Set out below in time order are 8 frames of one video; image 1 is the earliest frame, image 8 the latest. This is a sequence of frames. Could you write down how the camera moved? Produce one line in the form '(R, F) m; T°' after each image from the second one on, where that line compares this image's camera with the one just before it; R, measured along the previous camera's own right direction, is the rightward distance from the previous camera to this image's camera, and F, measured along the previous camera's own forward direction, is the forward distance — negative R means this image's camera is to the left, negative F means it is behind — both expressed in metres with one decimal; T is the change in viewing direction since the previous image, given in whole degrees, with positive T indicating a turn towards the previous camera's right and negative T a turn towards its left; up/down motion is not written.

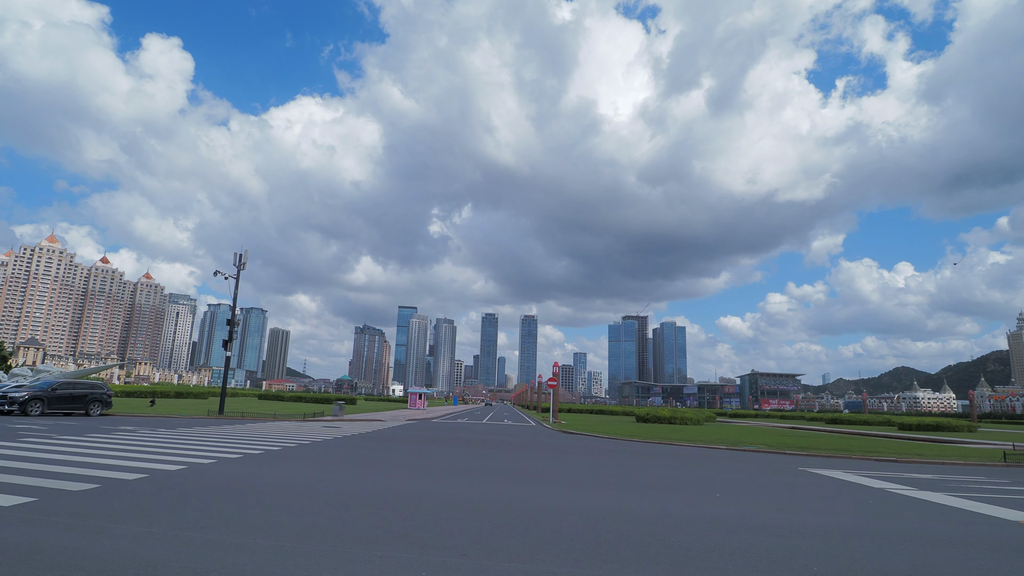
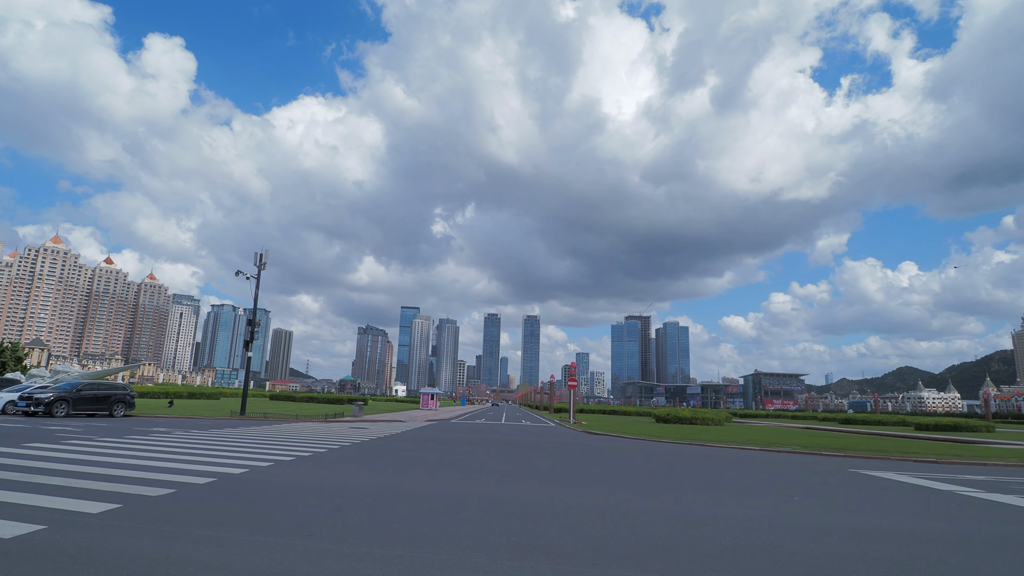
(-1.2, +0.4) m; 0°
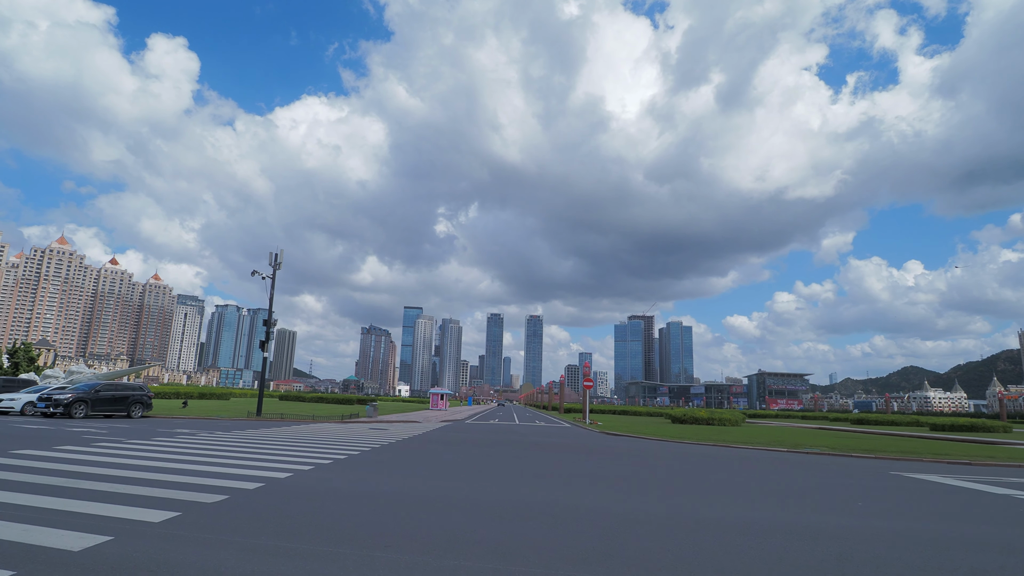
(-0.8, +0.3) m; 0°
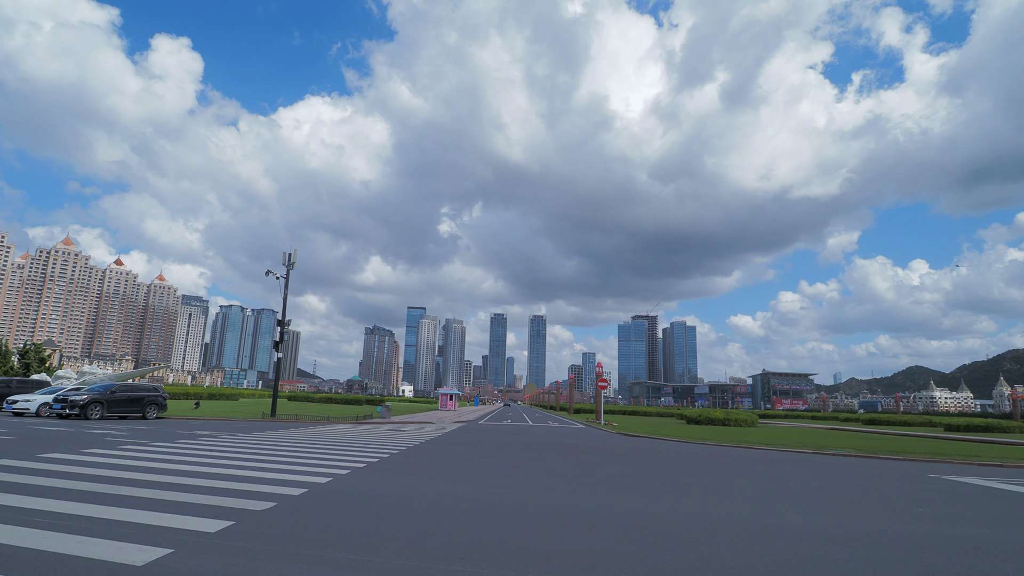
(-0.7, +0.4) m; 0°
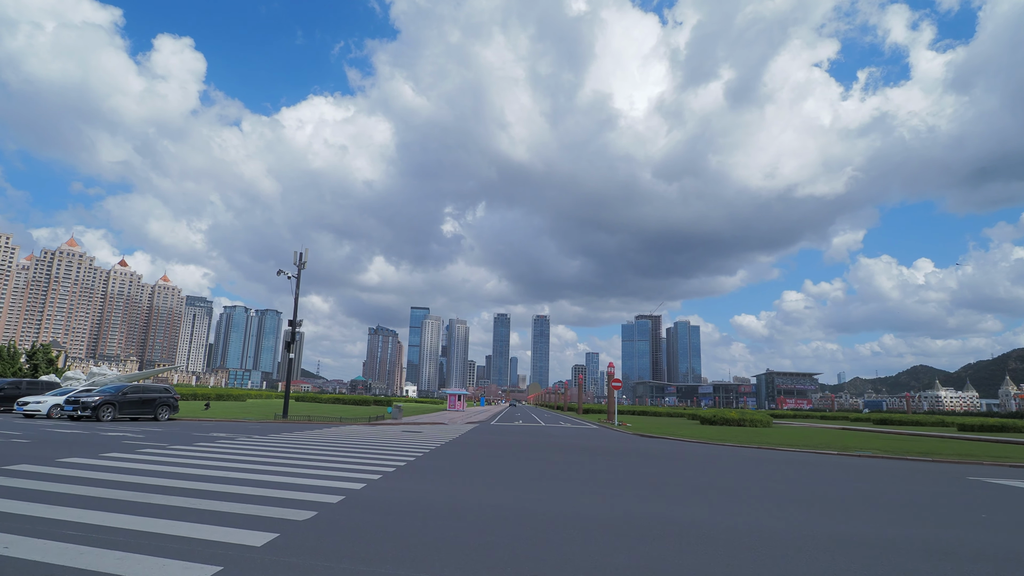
(-0.6, +0.4) m; 0°
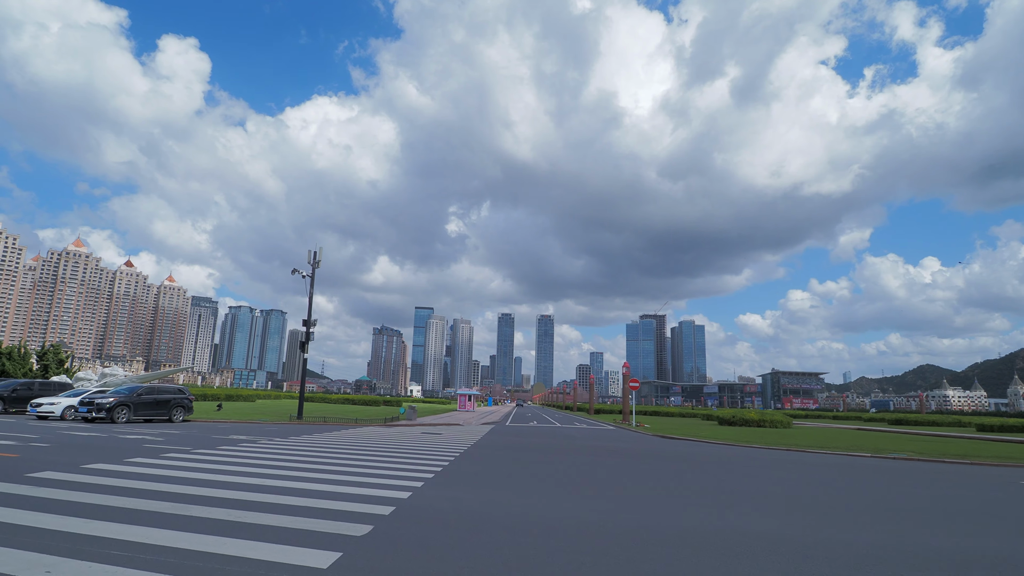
(-0.7, +0.5) m; 0°
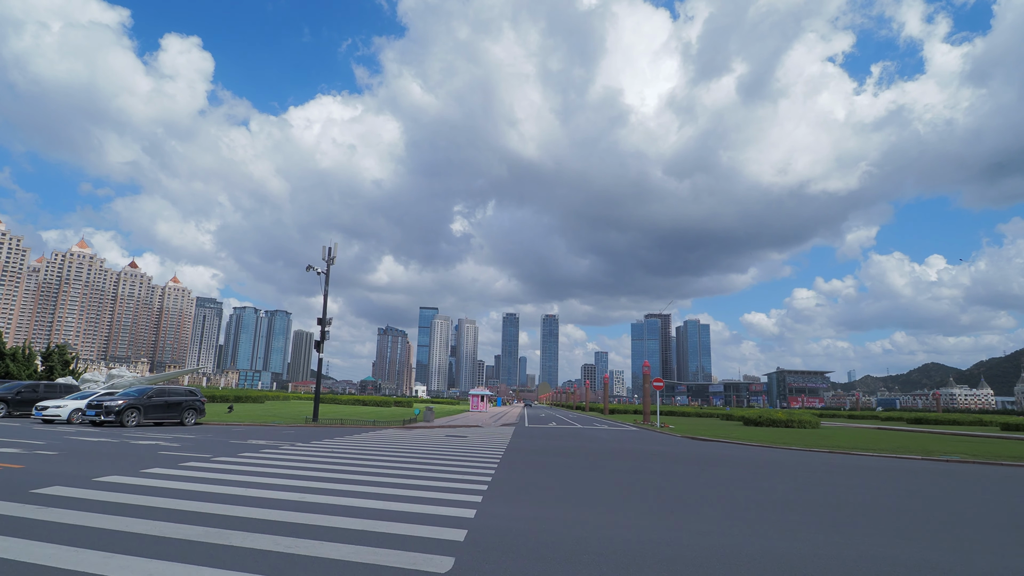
(-0.9, +1.0) m; 0°
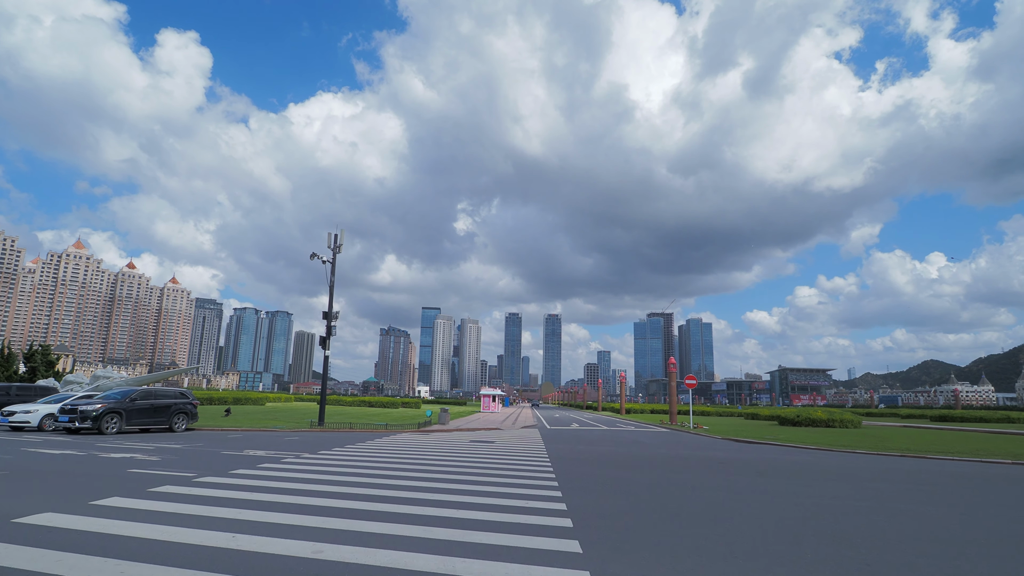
(-1.0, +2.1) m; 0°
